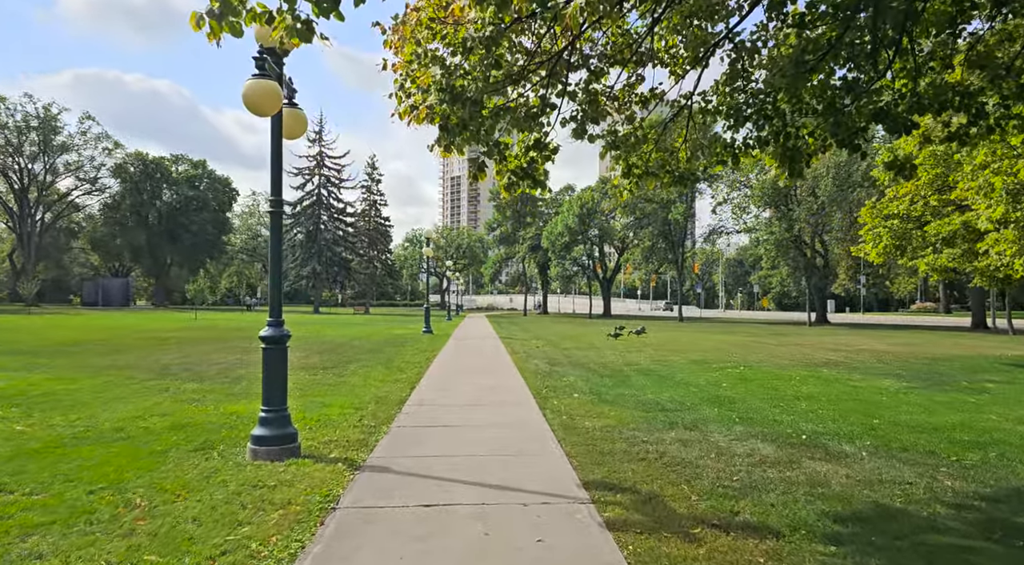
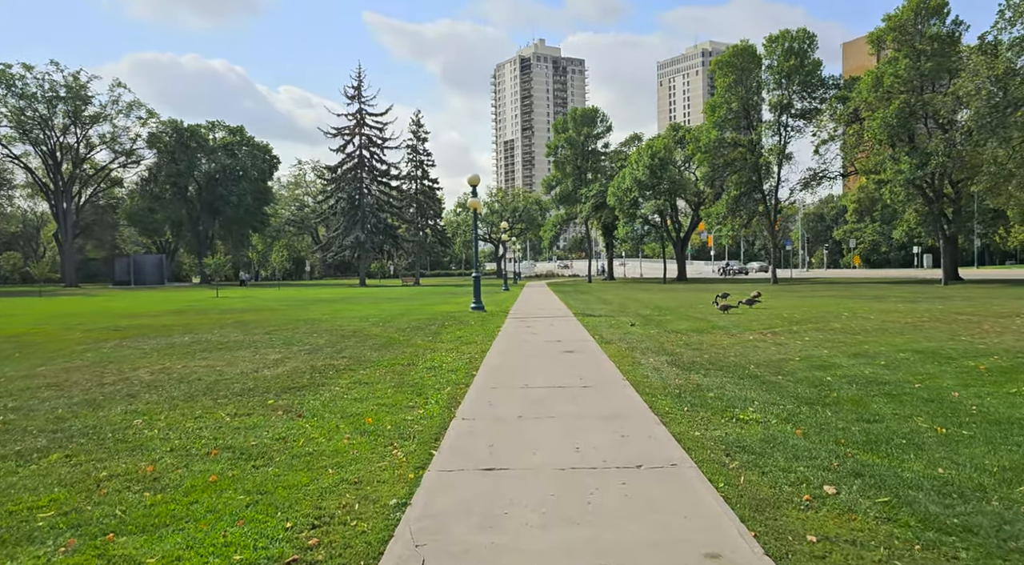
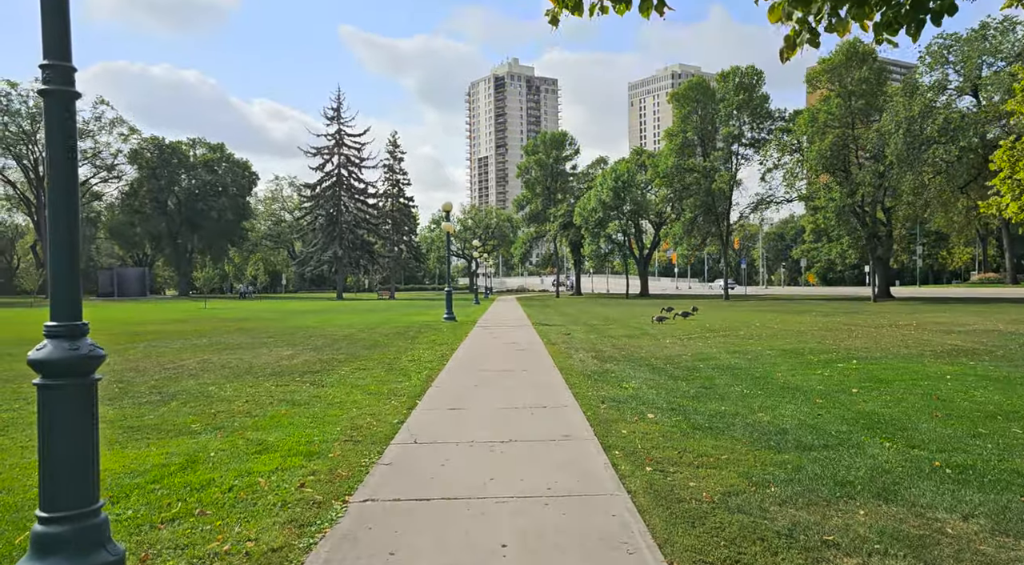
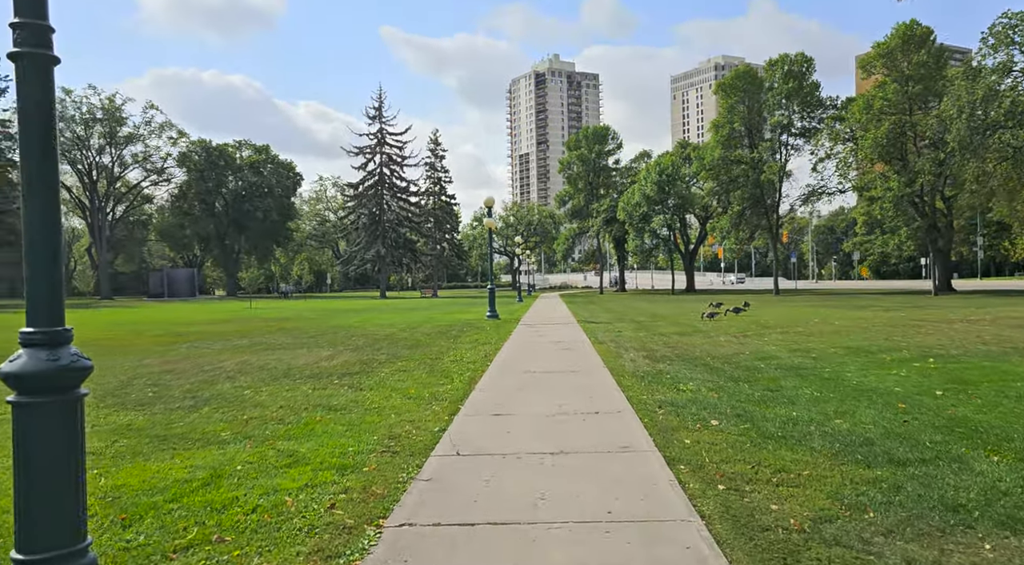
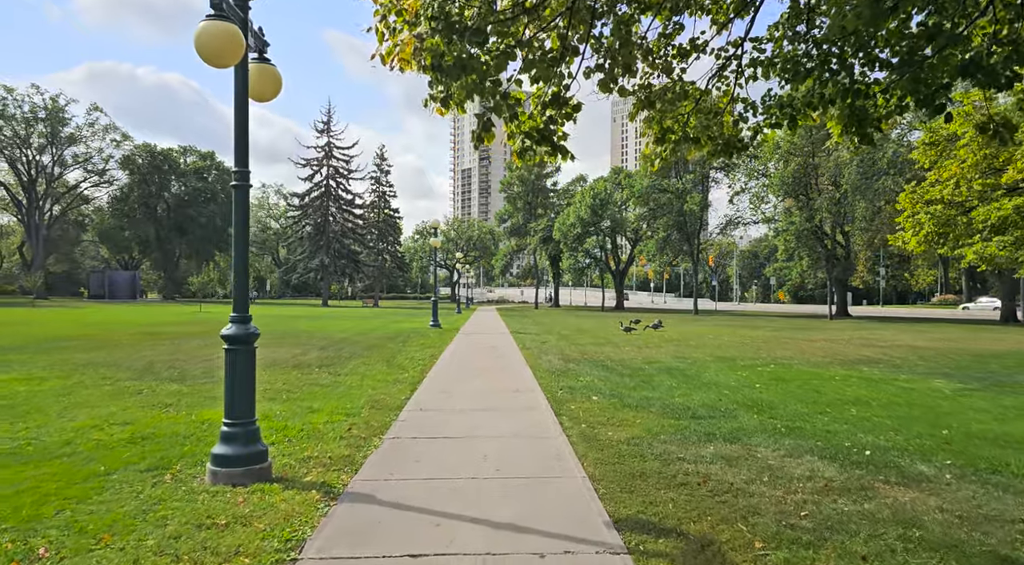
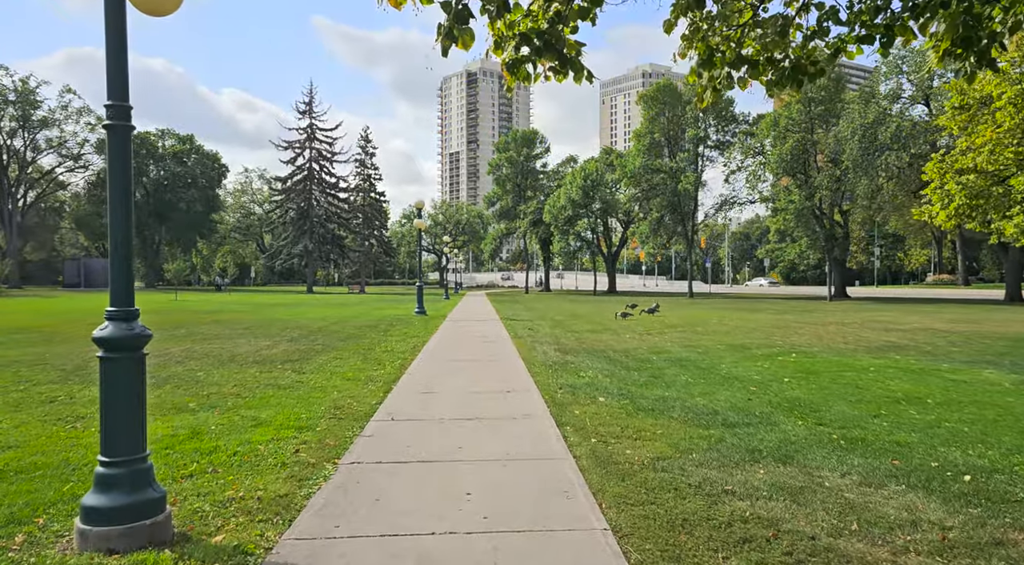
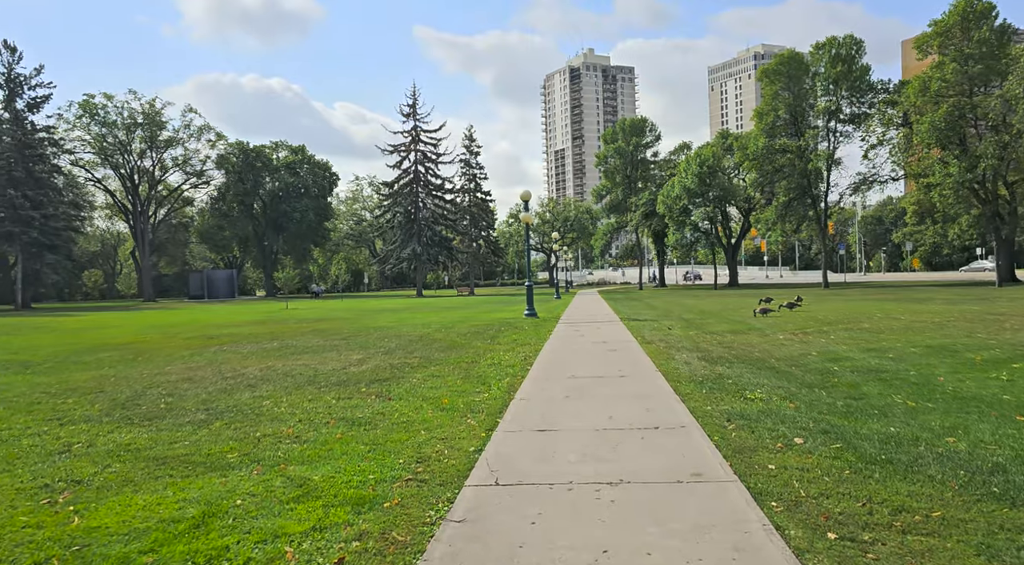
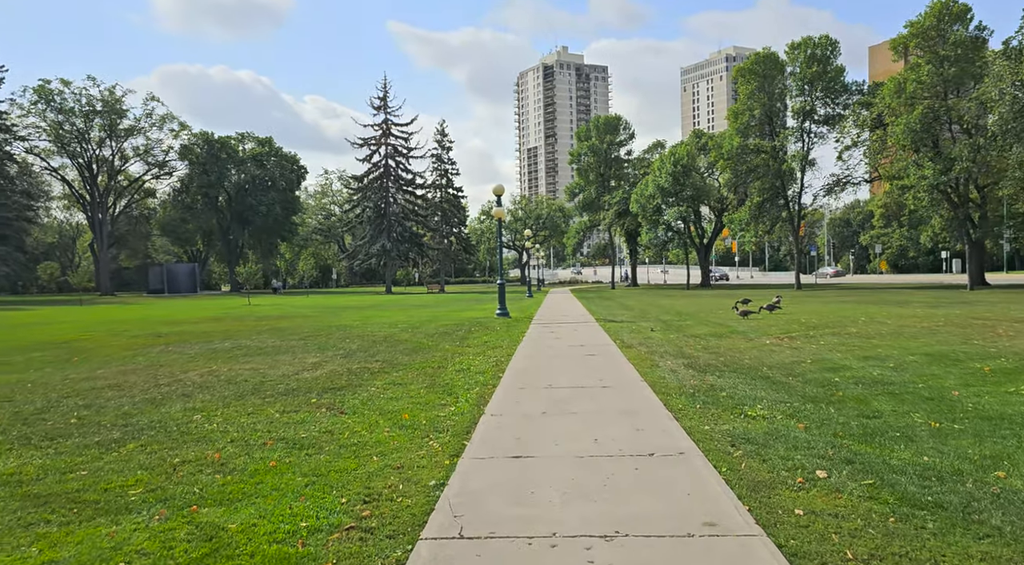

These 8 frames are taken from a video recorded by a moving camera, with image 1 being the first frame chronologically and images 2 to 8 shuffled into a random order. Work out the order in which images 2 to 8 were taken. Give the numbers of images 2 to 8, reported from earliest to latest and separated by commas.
5, 6, 3, 4, 7, 8, 2
